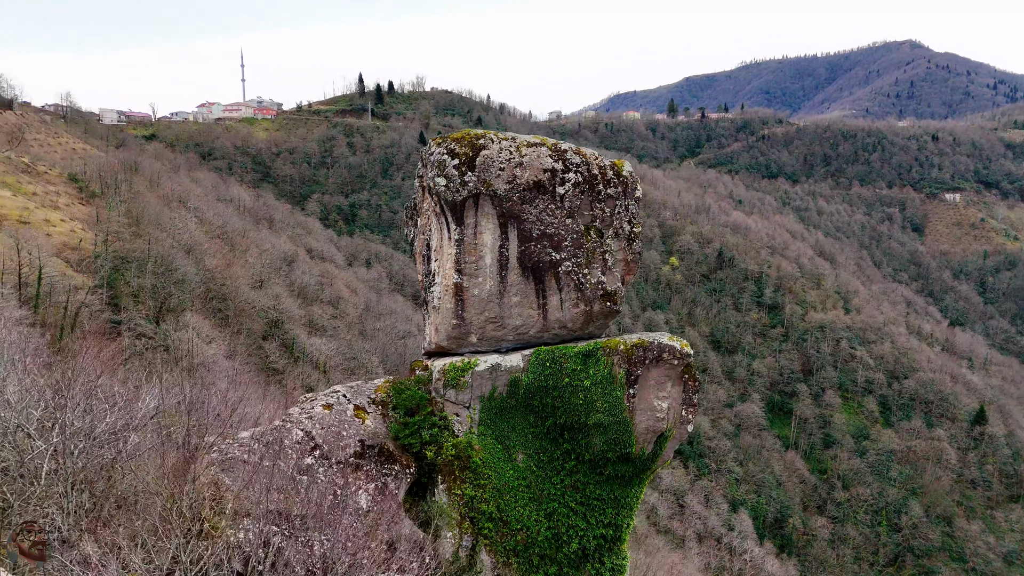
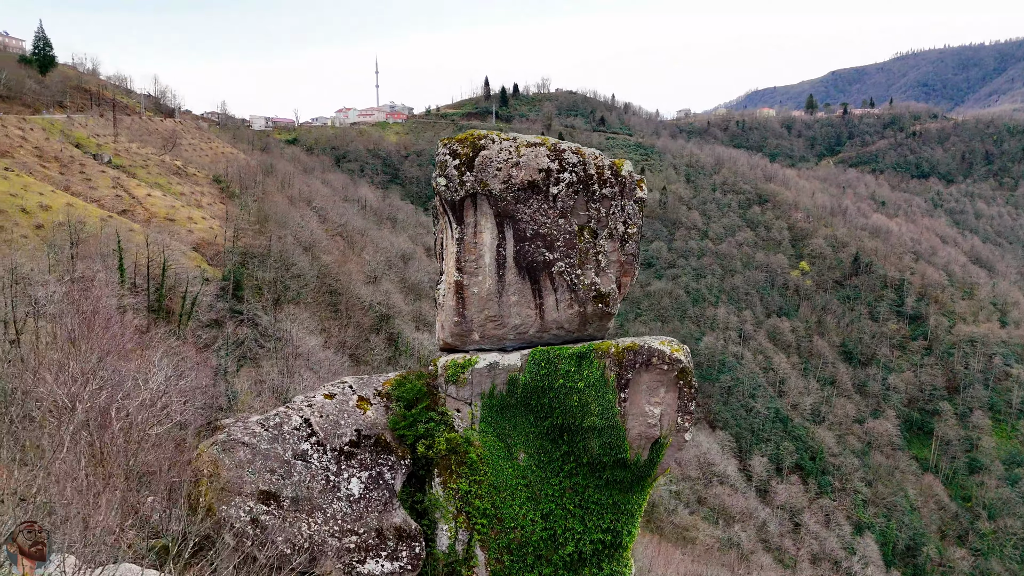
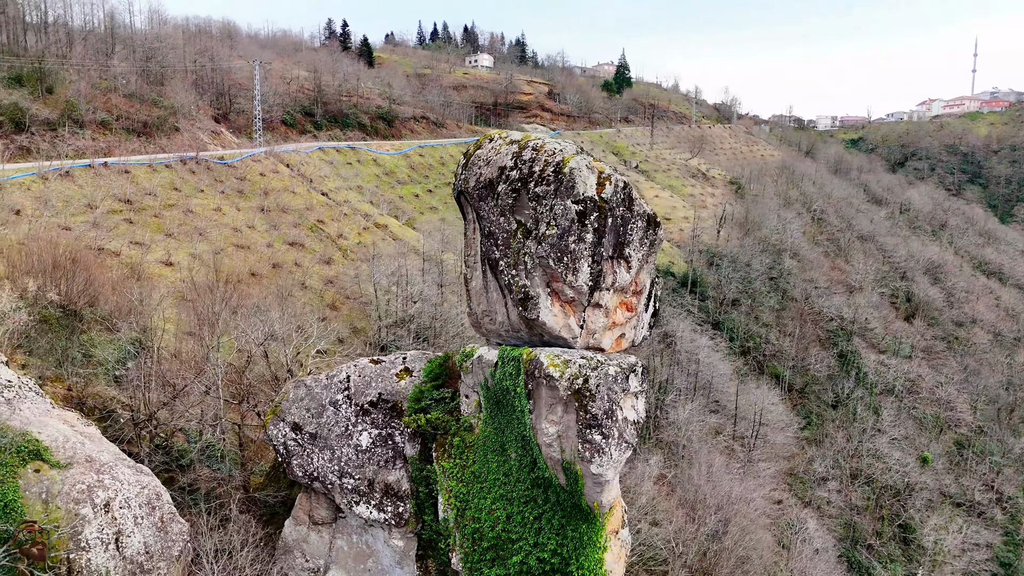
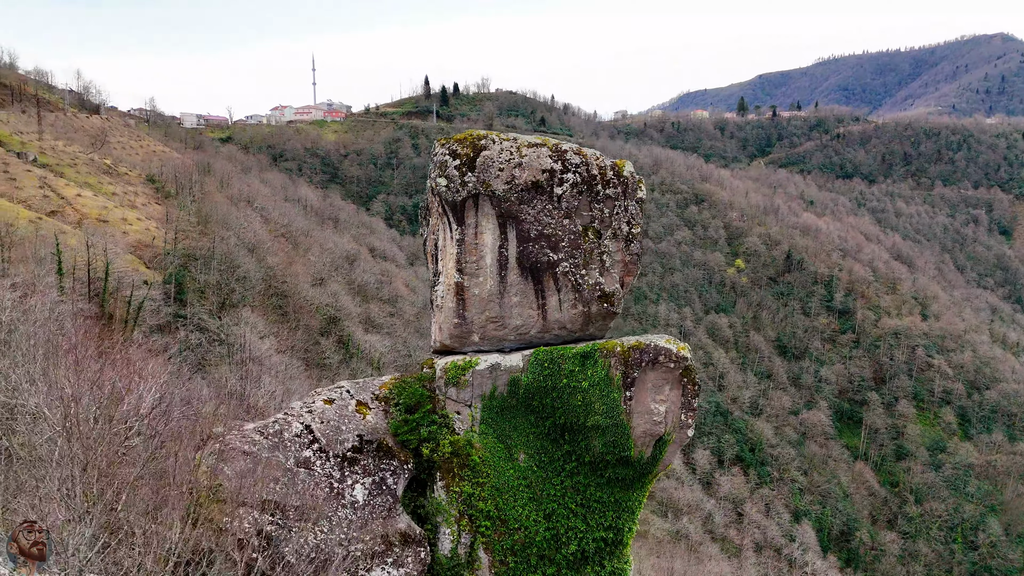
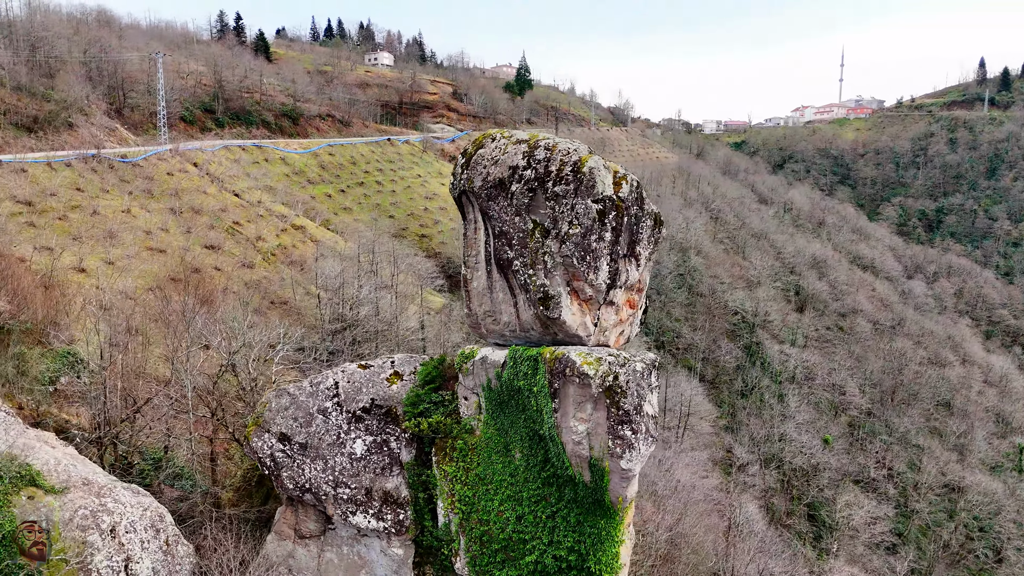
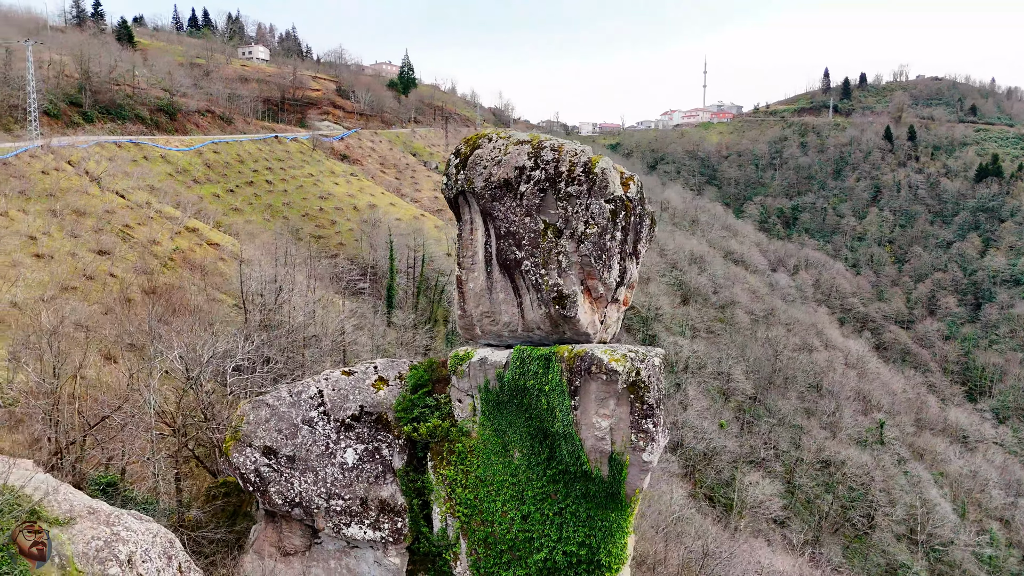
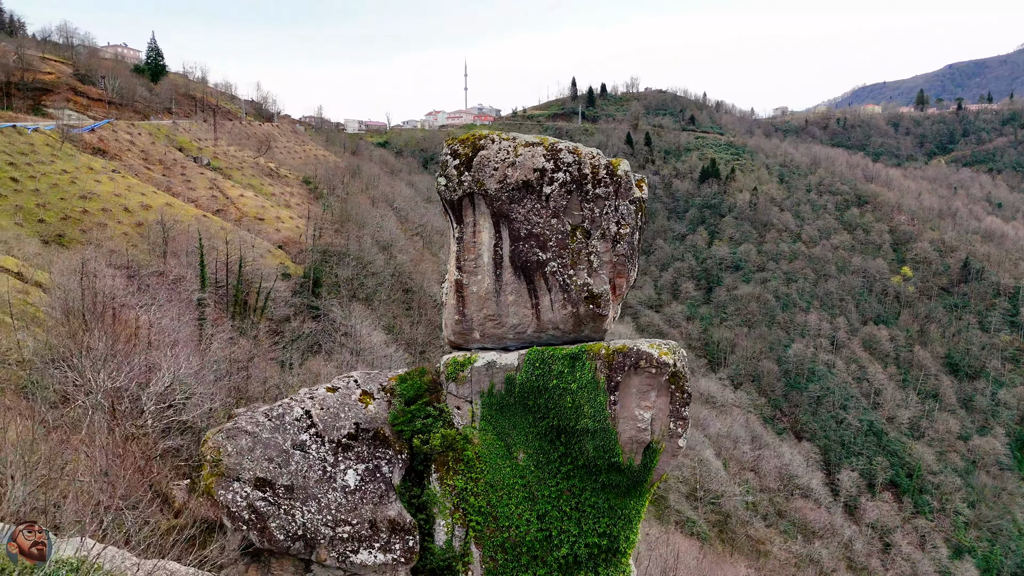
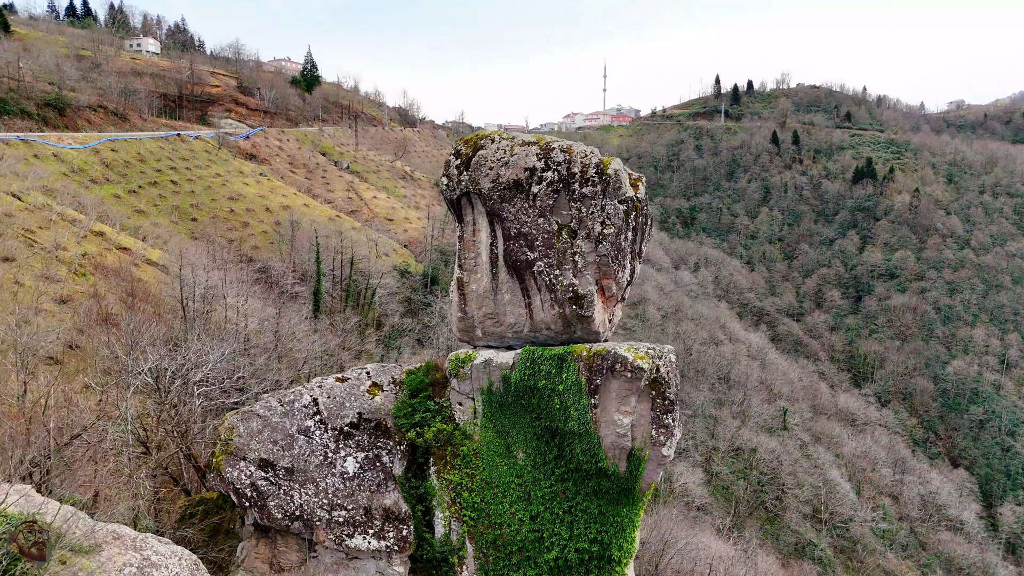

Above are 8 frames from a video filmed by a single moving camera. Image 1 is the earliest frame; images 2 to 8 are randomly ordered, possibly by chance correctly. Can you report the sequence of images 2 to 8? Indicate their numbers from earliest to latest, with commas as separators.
4, 2, 7, 8, 6, 5, 3
